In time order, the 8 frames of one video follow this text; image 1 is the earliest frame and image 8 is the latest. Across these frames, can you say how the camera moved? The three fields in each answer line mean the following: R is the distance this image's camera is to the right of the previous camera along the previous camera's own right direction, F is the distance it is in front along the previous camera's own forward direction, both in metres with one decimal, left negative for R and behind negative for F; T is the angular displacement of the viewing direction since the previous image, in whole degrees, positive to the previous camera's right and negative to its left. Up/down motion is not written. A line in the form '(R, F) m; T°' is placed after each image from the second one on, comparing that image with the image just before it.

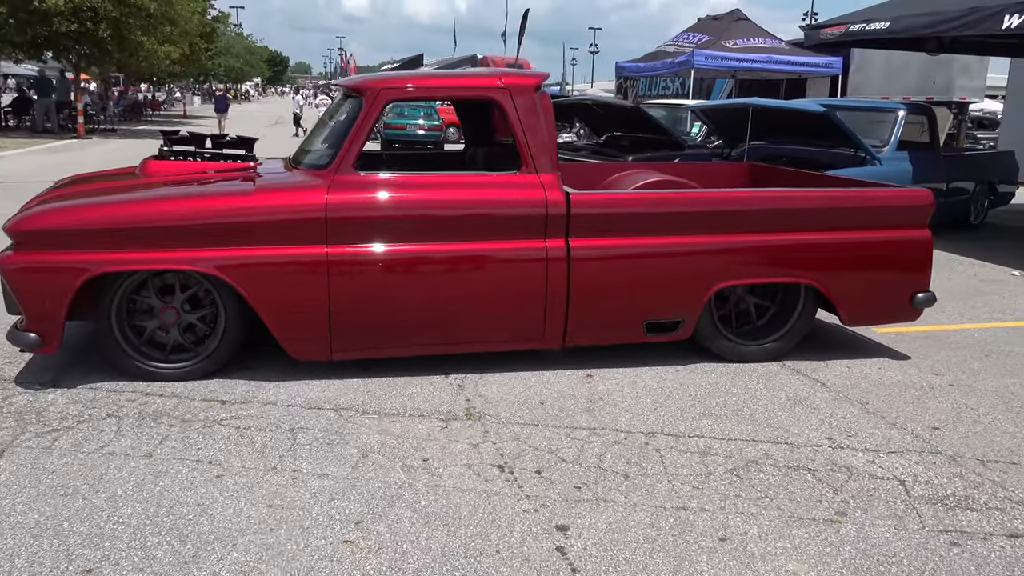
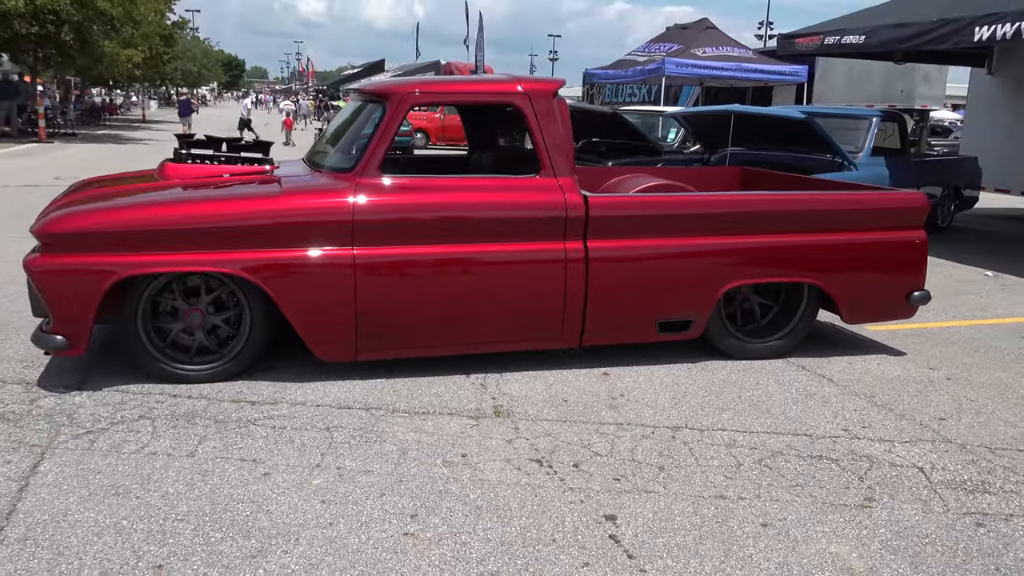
(-0.3, -0.1) m; +3°
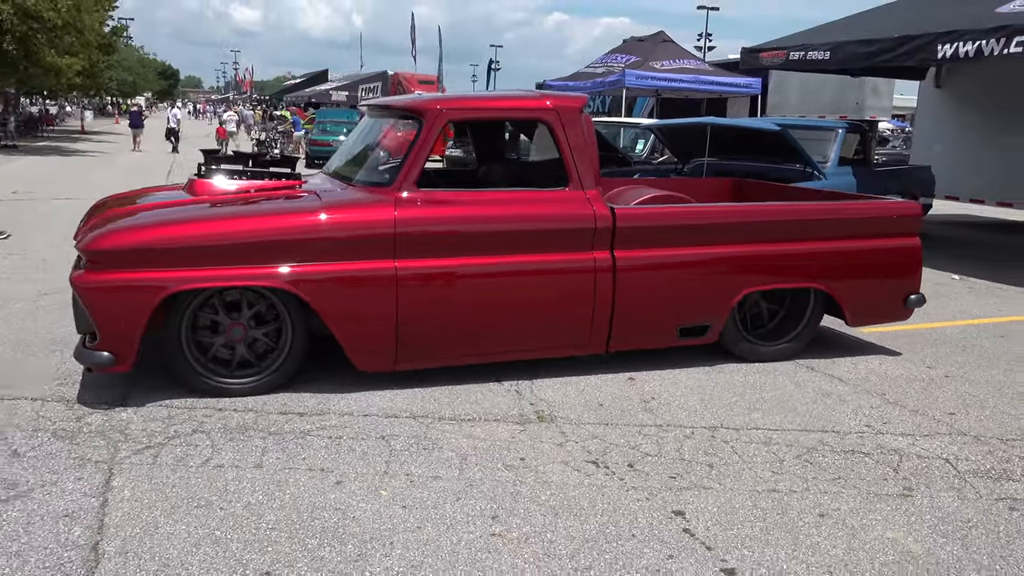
(-0.5, -0.1) m; +4°
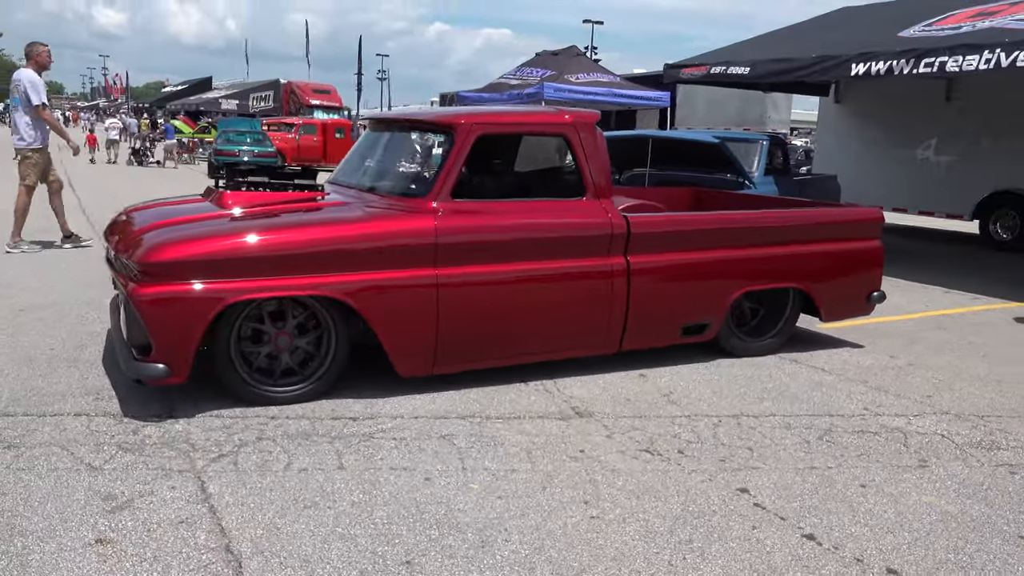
(-0.8, -0.2) m; +8°
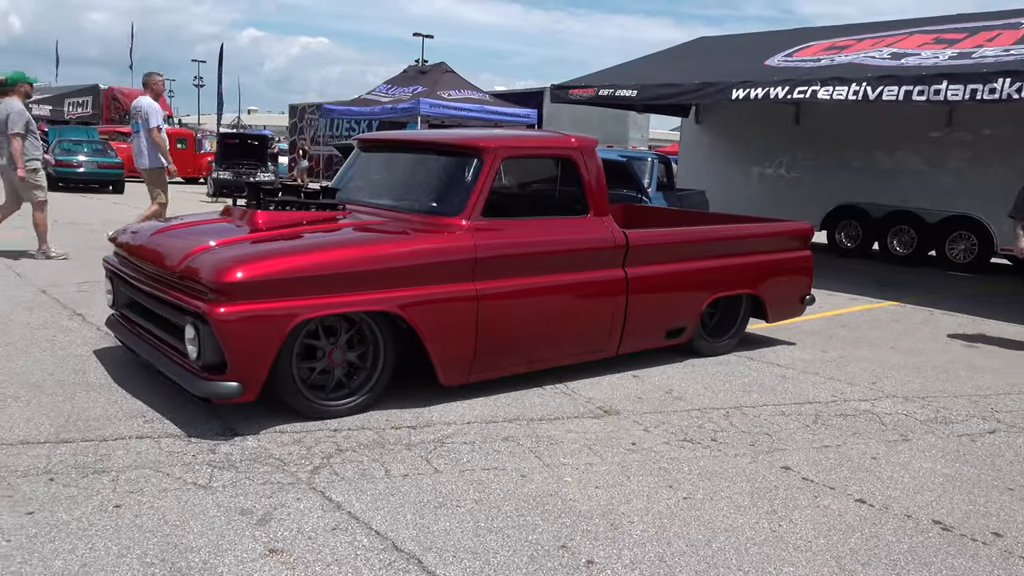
(-1.2, -0.2) m; +12°
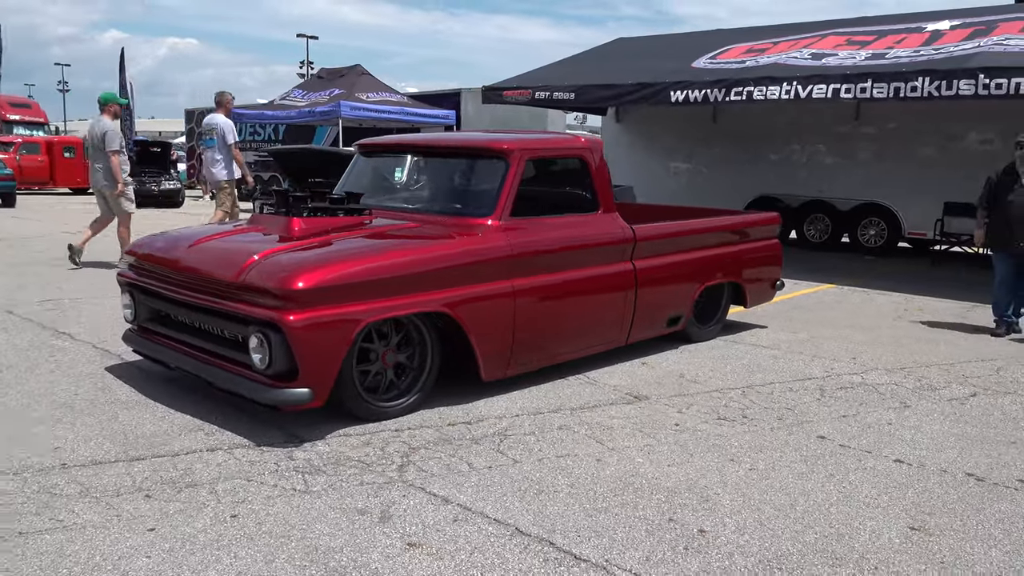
(-0.8, -0.1) m; +7°
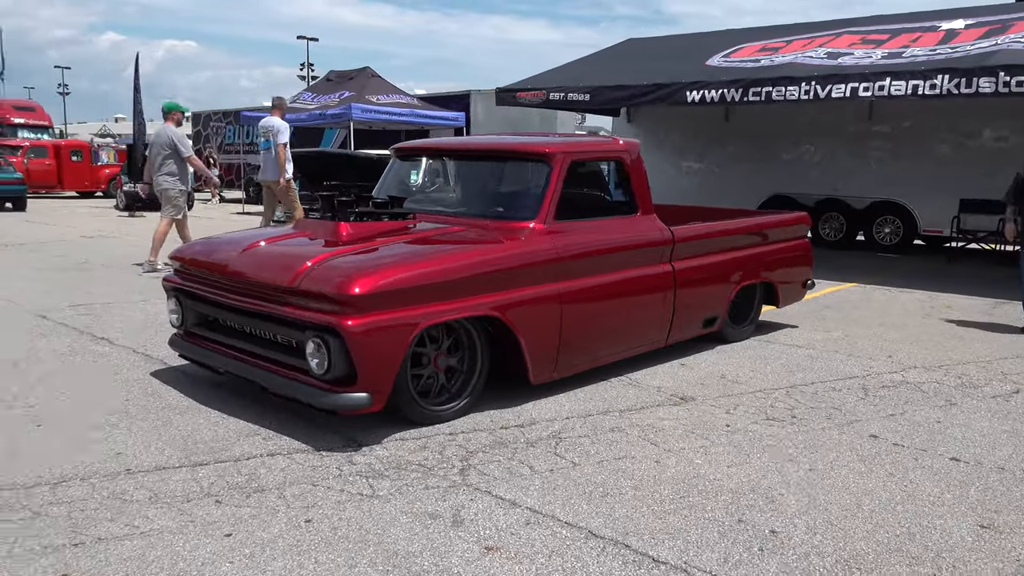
(-0.3, 0.0) m; 0°
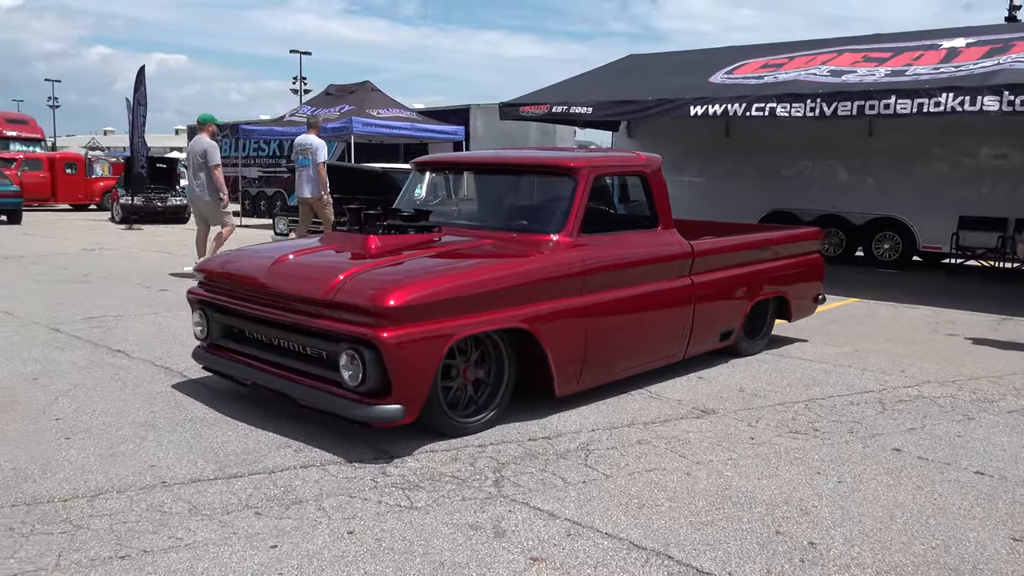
(-0.2, 0.0) m; +1°
